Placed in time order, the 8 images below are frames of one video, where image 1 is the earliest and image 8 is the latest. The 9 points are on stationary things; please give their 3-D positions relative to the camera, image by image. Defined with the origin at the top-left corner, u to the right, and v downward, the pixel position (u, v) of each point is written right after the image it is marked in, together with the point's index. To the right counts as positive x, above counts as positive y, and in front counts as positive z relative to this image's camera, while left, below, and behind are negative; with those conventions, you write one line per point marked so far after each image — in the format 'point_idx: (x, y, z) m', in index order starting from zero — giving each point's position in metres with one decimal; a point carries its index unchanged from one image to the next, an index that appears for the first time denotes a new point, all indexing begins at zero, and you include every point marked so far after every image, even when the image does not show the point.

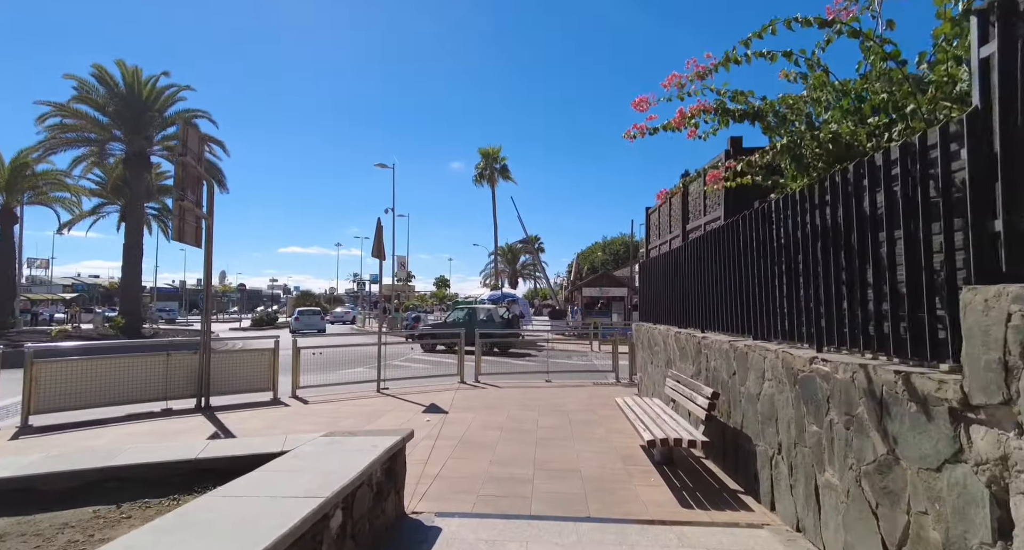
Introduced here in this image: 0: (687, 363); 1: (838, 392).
0: (+2.2, -1.1, +6.4) m
1: (+1.9, -0.7, +3.1) m
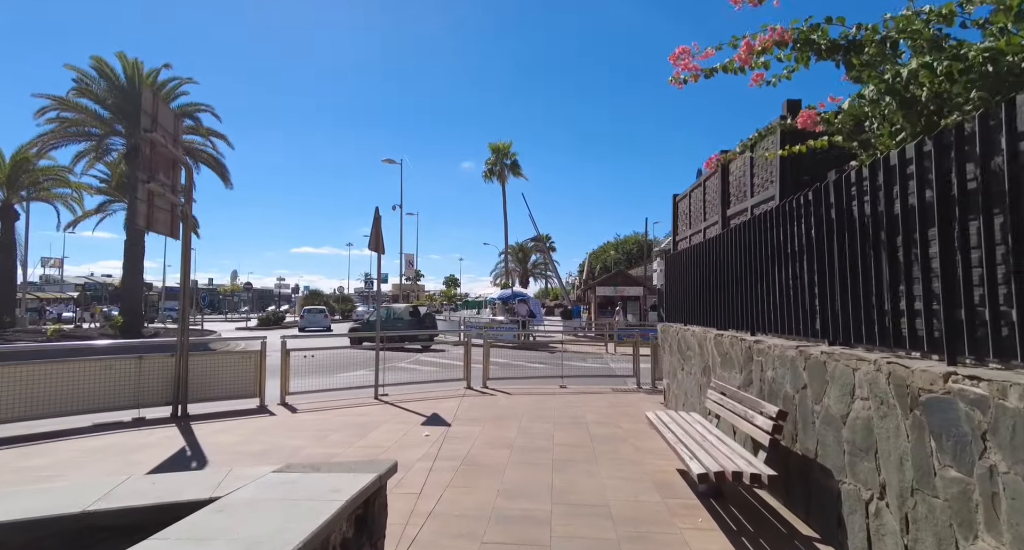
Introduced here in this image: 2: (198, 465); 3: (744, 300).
0: (+2.3, -1.0, +5.4) m
1: (+2.0, -0.6, +2.1) m
2: (-3.3, -2.0, +5.4) m
3: (+2.5, -0.3, +5.7) m
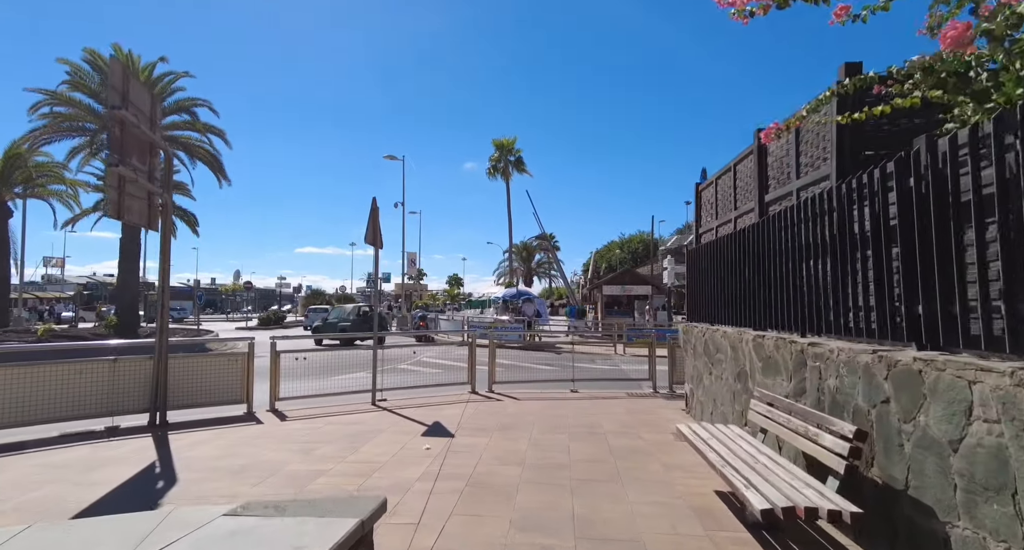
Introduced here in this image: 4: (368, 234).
0: (+2.4, -0.9, +4.7) m
1: (+2.1, -0.5, +1.4) m
2: (-3.2, -1.9, +4.7) m
3: (+2.7, -0.2, +5.0) m
4: (-2.4, +0.7, +8.6) m
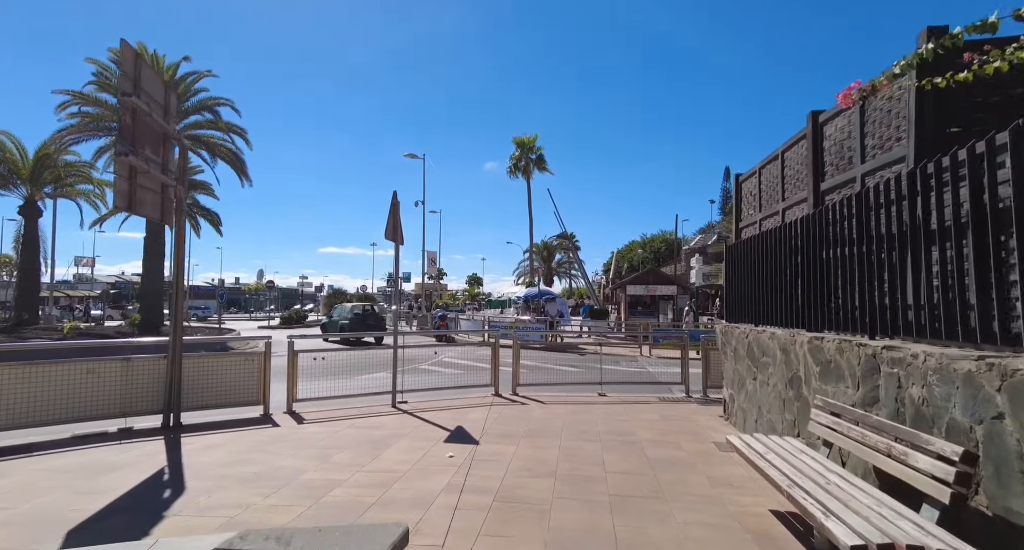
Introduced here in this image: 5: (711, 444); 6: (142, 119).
0: (+2.7, -0.9, +4.1) m
1: (+2.2, -0.5, +0.9) m
2: (-2.9, -1.9, +4.4) m
3: (+2.9, -0.2, +4.5) m
4: (-2.0, +0.7, +8.2) m
5: (+2.5, -2.1, +6.4) m
6: (-4.3, +1.8, +6.0) m
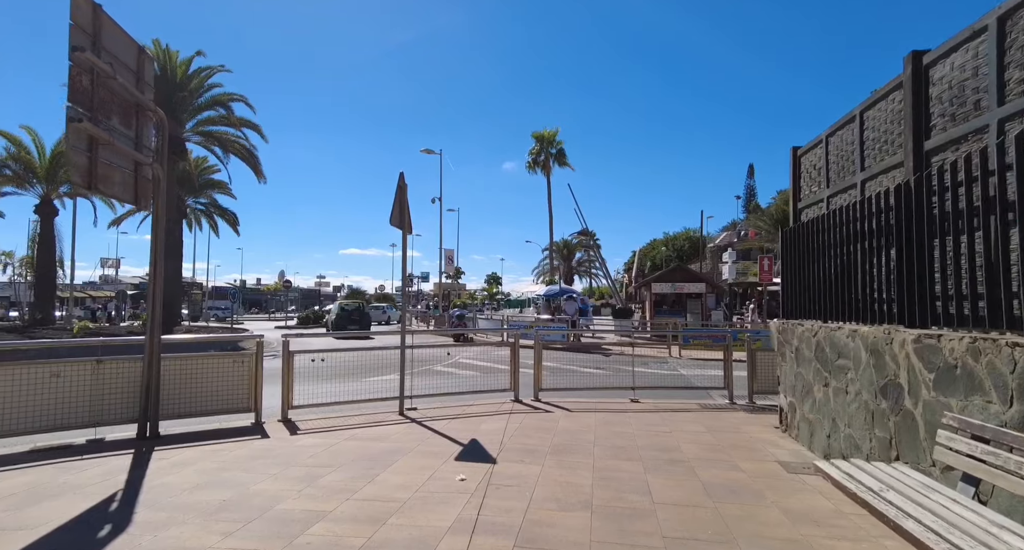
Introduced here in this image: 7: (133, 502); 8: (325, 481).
0: (+2.8, -0.7, +3.1) m
1: (+2.3, -0.4, -0.2) m
2: (-2.7, -1.7, +3.5) m
3: (+3.1, 0.0, +3.4) m
4: (-1.7, +0.9, +7.3) m
5: (+2.7, -1.9, +5.3) m
6: (-4.1, +1.9, +5.2) m
7: (-2.9, -1.7, +4.0) m
8: (-1.7, -1.8, +4.6) m
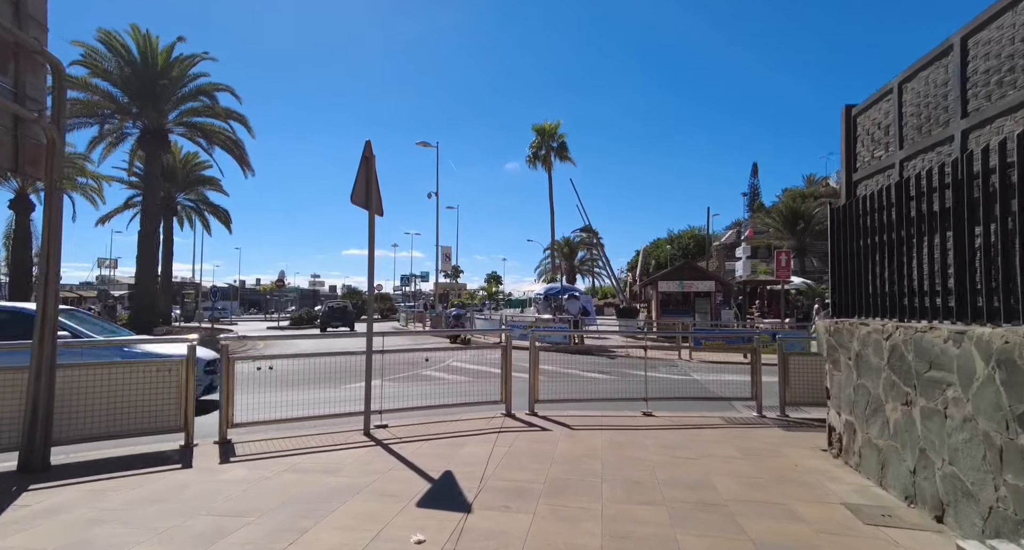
0: (+2.7, -0.6, +1.8) m
1: (+2.1, -0.2, -1.5) m
2: (-2.9, -1.6, +2.3) m
3: (+3.0, +0.1, +2.1) m
4: (-1.8, +1.0, +6.1) m
5: (+2.6, -1.8, +4.0) m
6: (-4.2, +2.0, +3.9) m
7: (-3.1, -1.6, +2.7) m
8: (-1.8, -1.7, +3.3) m
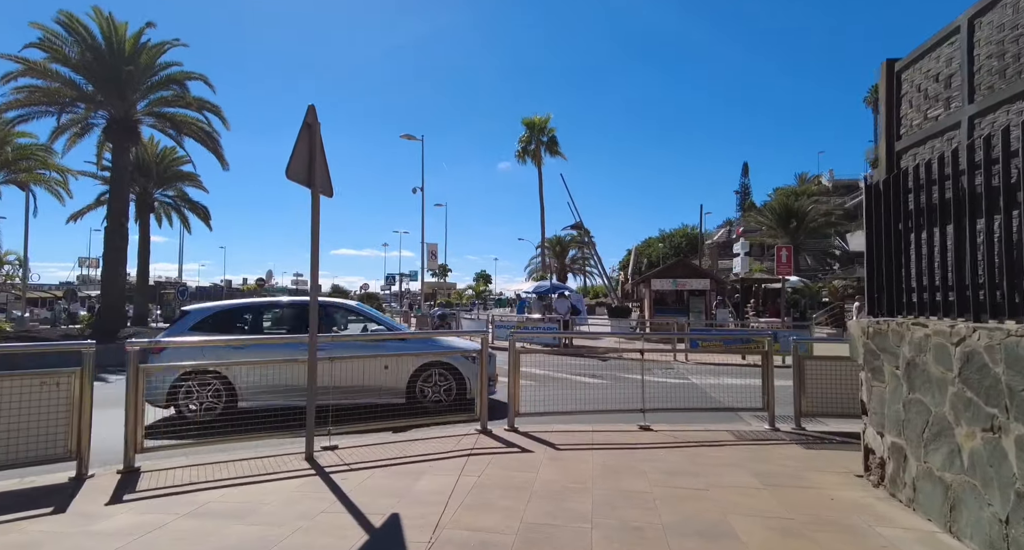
0: (+2.5, -0.5, +0.8) m
1: (+2.0, -0.1, -2.5) m
2: (-3.1, -1.5, +1.2) m
3: (+2.7, +0.2, +1.1) m
4: (-2.1, +1.1, +5.0) m
5: (+2.3, -1.7, +3.0) m
6: (-4.4, +2.1, +2.8) m
7: (-3.3, -1.5, +1.6) m
8: (-2.0, -1.6, +2.2) m
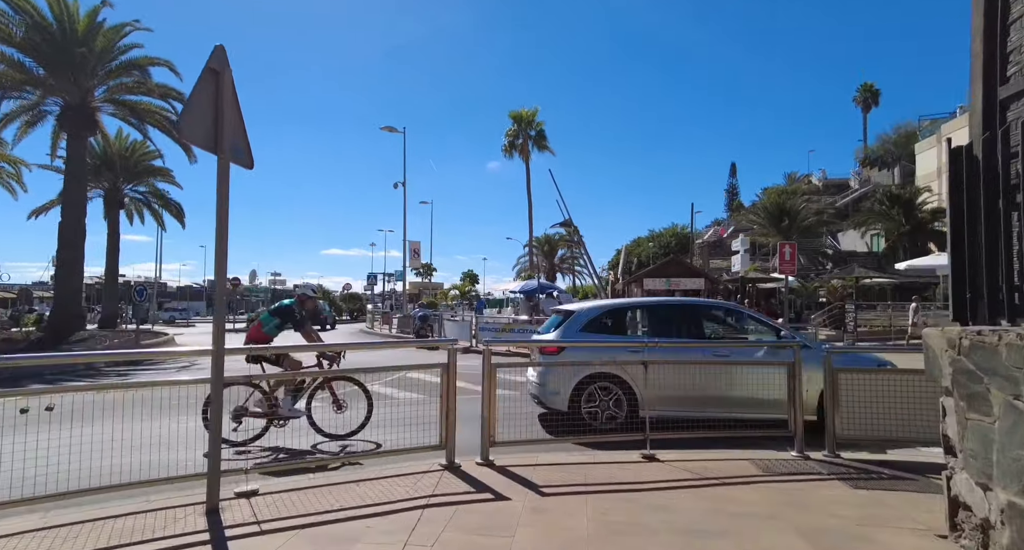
0: (+2.3, -0.5, -0.4) m
1: (+1.9, -0.1, -3.7) m
2: (-3.2, -1.5, -0.1) m
3: (+2.6, +0.2, -0.1) m
4: (-2.3, +1.1, +3.7) m
5: (+2.1, -1.7, +1.8) m
6: (-4.6, +2.2, +1.5) m
7: (-3.4, -1.5, +0.3) m
8: (-2.2, -1.6, +1.0) m
